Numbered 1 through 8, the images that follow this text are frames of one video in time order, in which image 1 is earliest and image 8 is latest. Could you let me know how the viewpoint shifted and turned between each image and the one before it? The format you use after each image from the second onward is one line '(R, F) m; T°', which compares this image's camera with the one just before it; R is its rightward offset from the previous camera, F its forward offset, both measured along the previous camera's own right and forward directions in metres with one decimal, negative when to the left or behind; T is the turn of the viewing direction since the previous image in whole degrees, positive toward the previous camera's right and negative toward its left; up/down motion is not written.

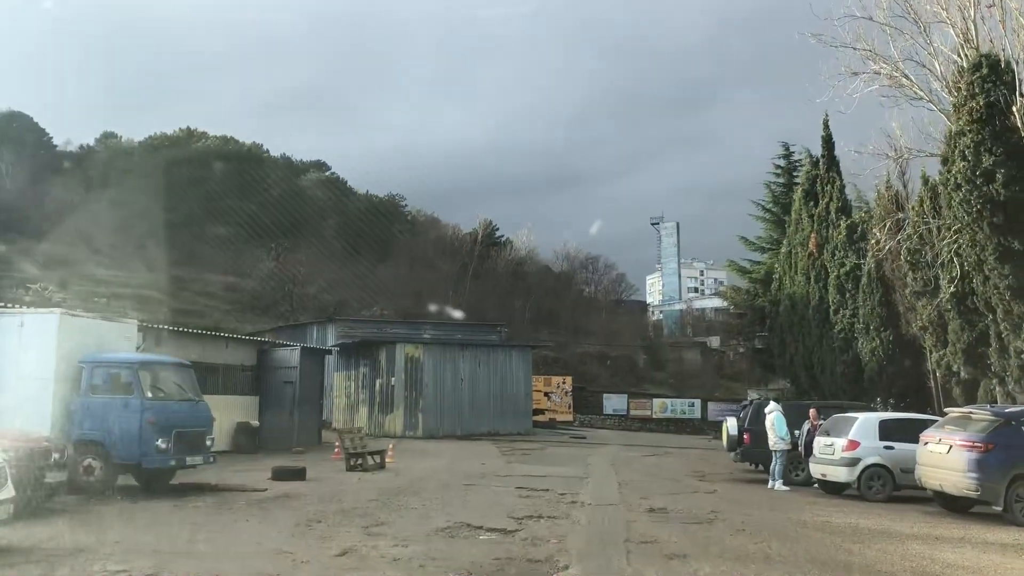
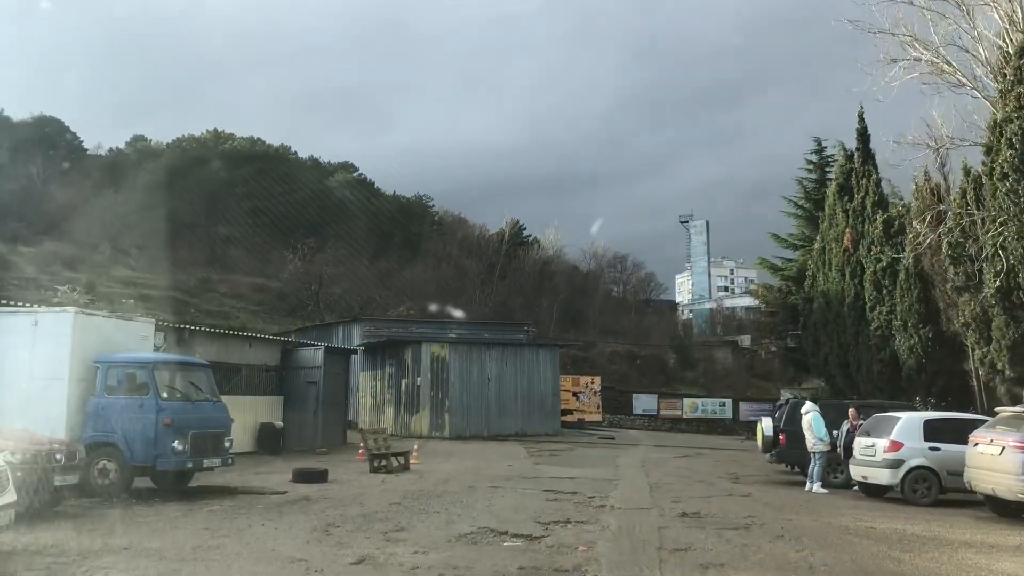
(0.0, +0.4) m; -2°
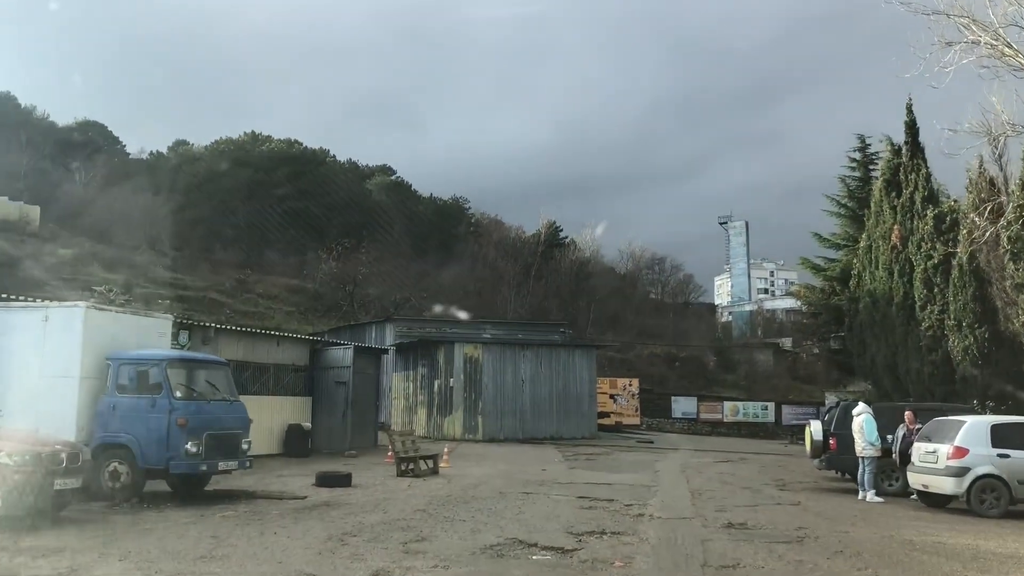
(+0.1, +0.7) m; -3°
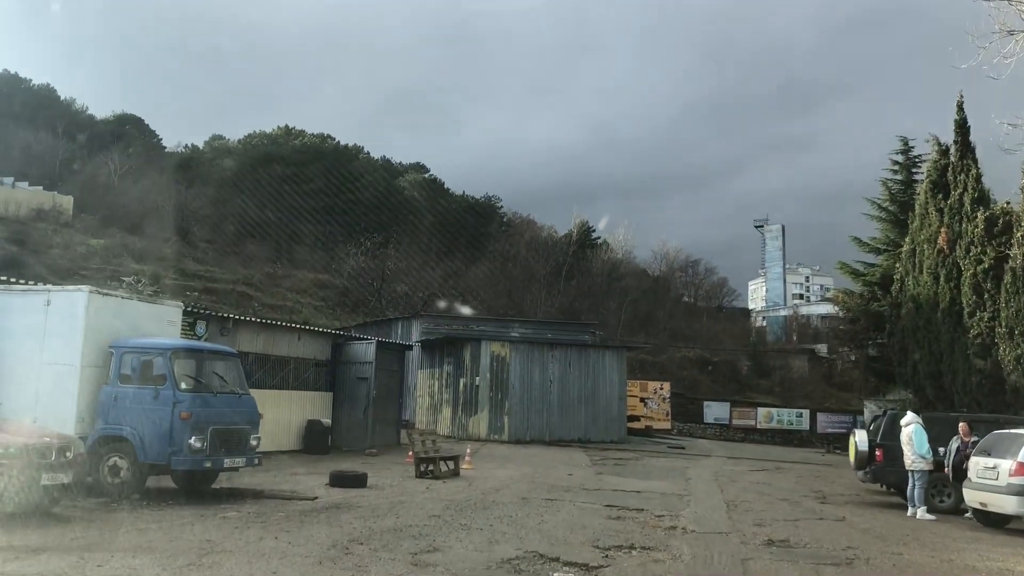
(+0.1, +0.7) m; -2°
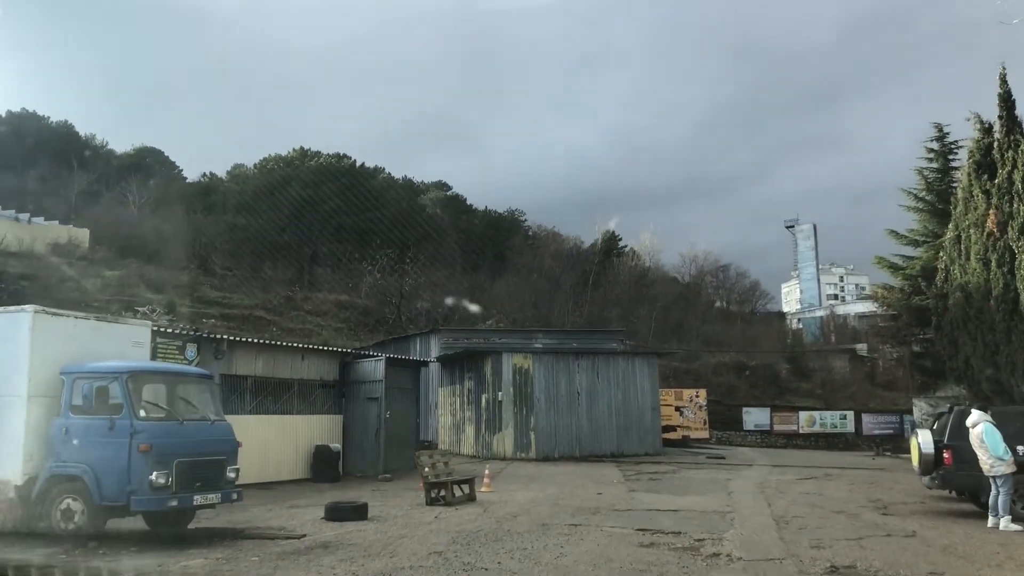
(+0.3, +1.3) m; -2°
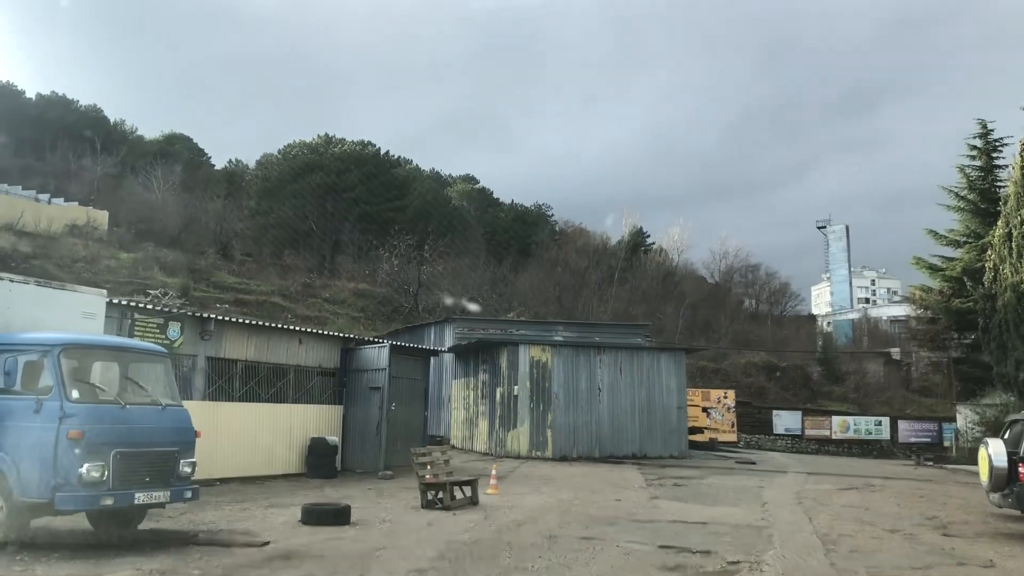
(+0.2, +1.4) m; -2°
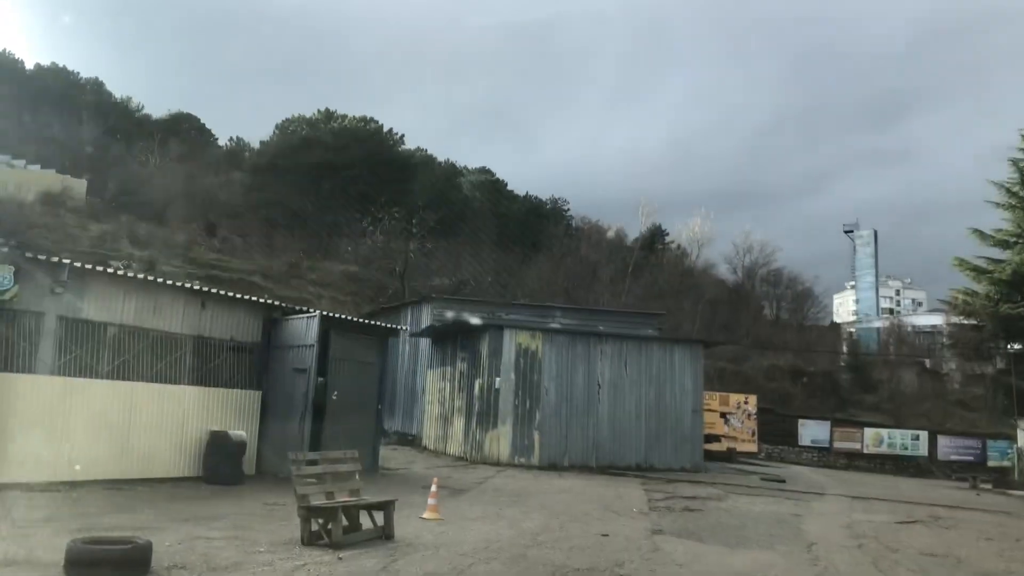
(+0.8, +3.6) m; -2°
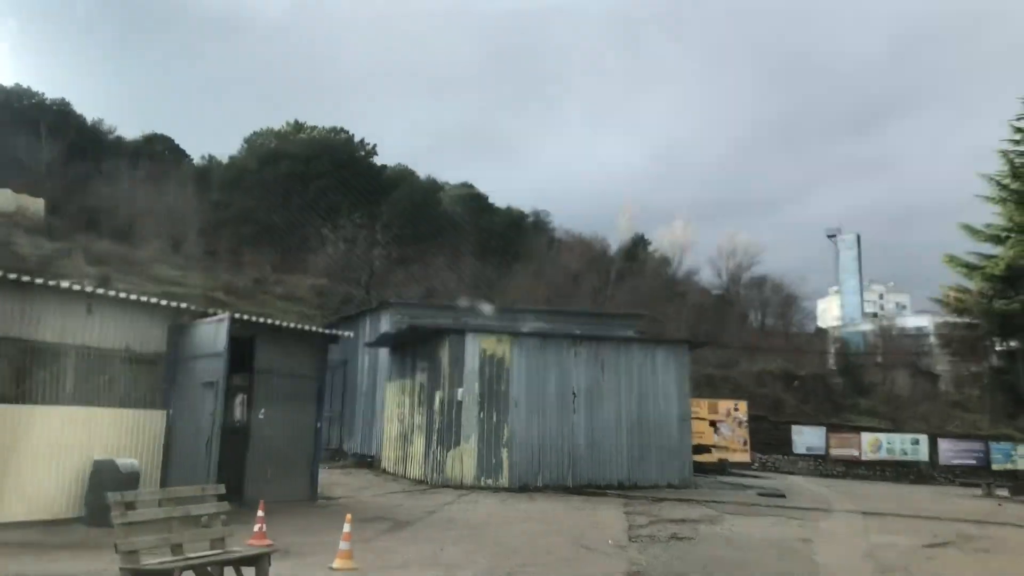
(+0.6, +1.9) m; +1°
